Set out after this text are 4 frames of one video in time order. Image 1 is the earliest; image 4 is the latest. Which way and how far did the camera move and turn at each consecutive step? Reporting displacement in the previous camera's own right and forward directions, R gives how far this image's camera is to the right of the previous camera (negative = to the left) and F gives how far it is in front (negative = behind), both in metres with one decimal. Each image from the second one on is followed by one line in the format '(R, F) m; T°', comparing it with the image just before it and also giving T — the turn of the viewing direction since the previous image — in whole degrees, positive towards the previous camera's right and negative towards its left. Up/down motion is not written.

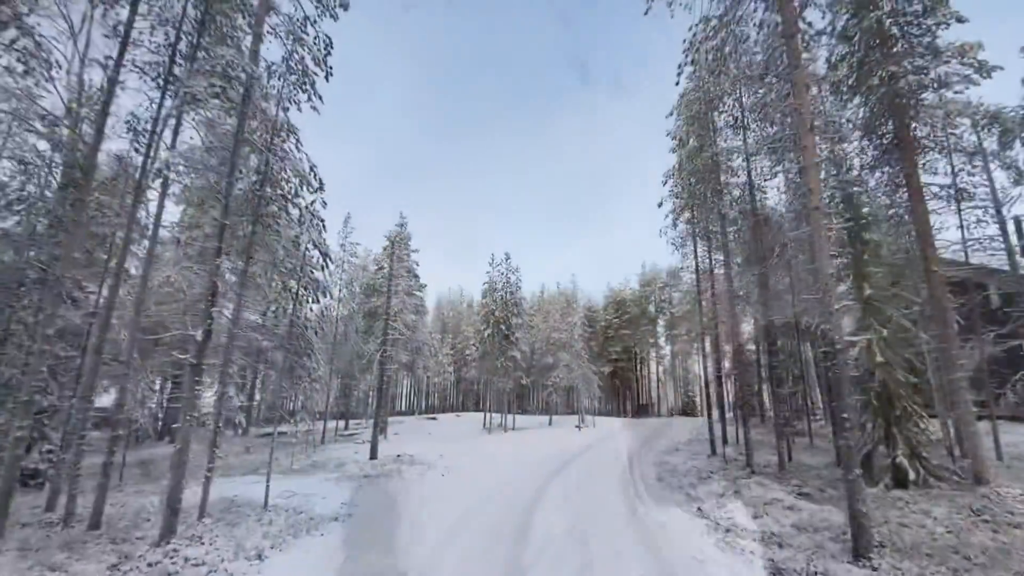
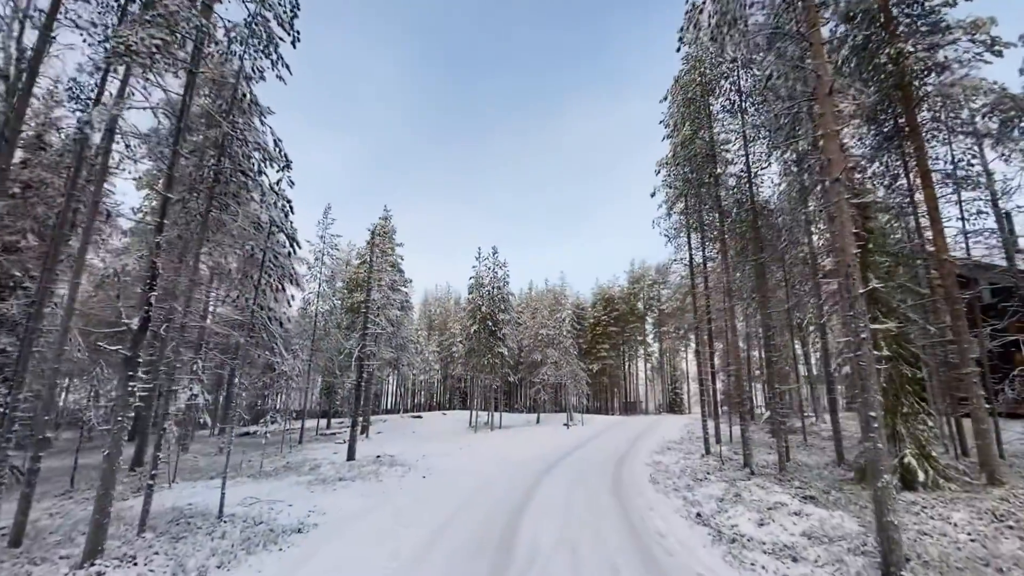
(+0.1, +0.9) m; +1°
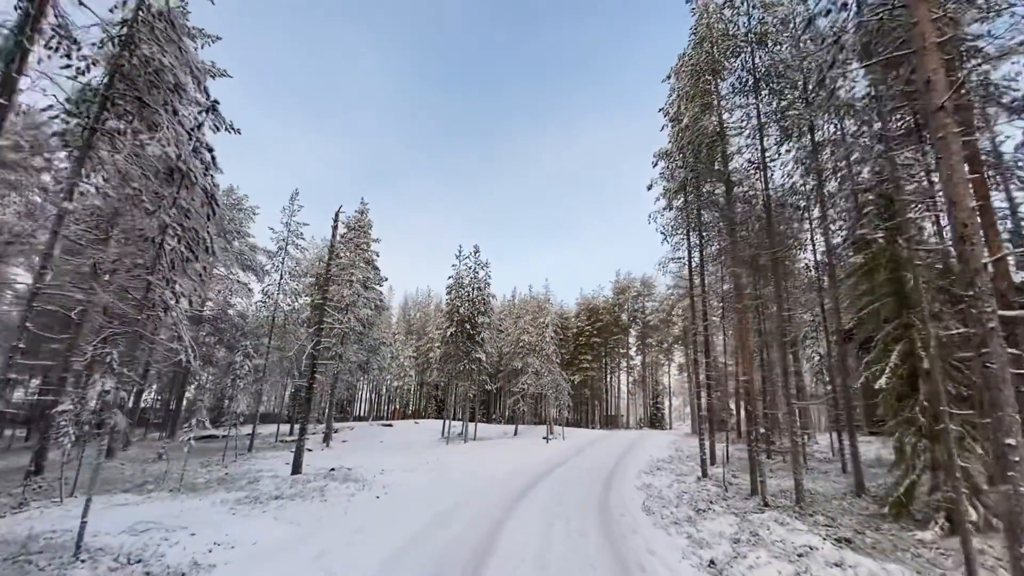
(+0.2, +1.9) m; +2°
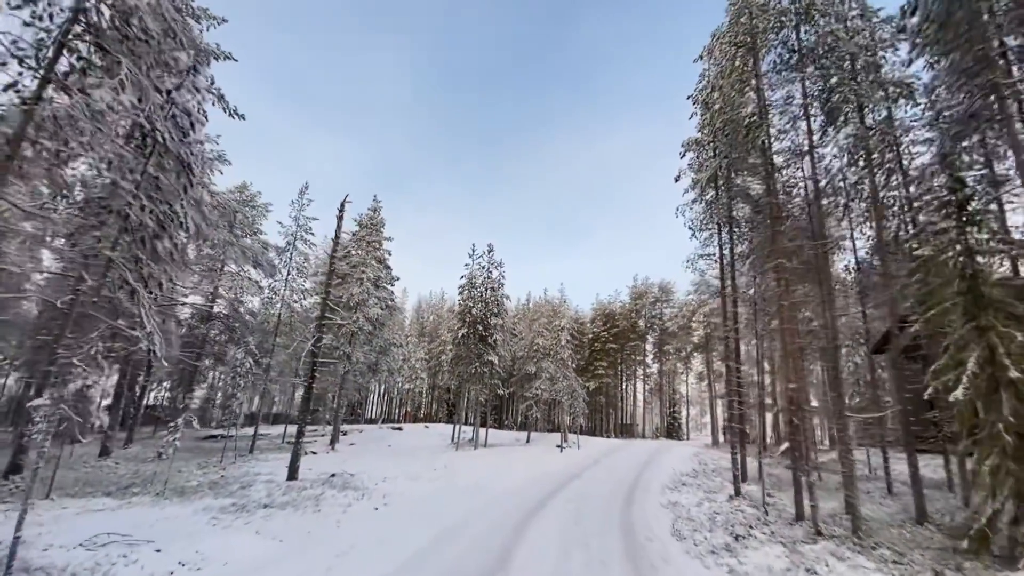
(0.0, +1.1) m; -2°
